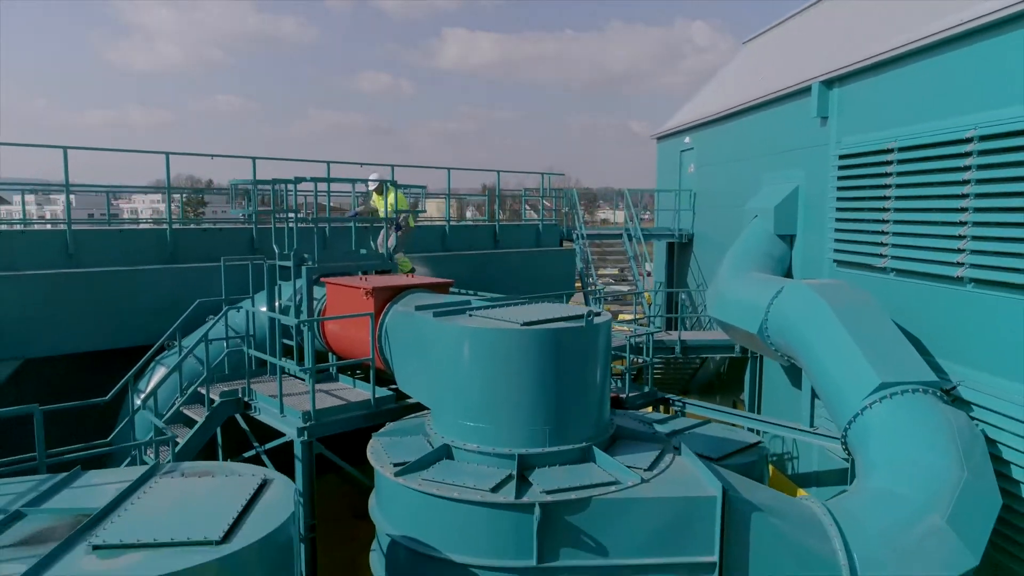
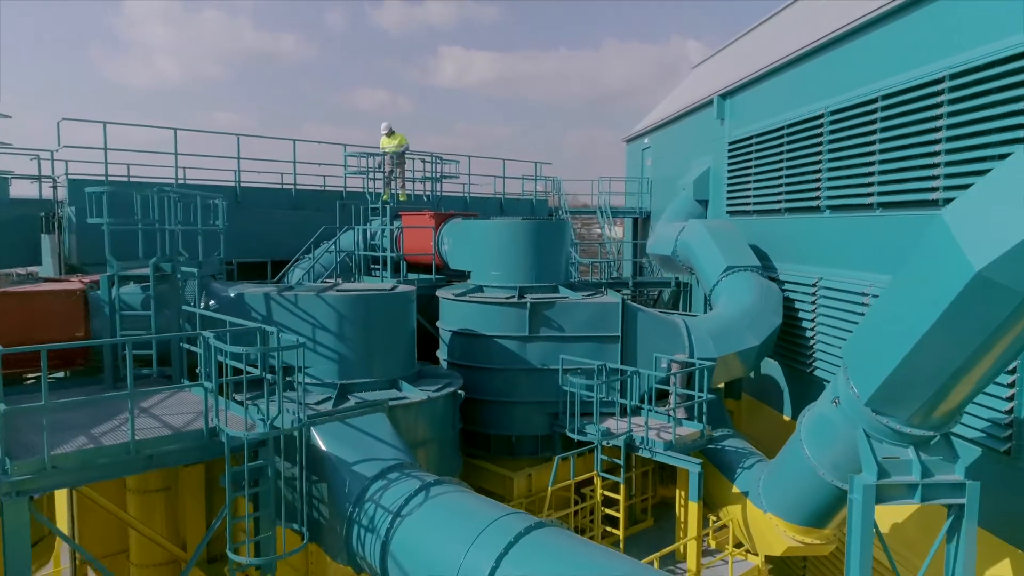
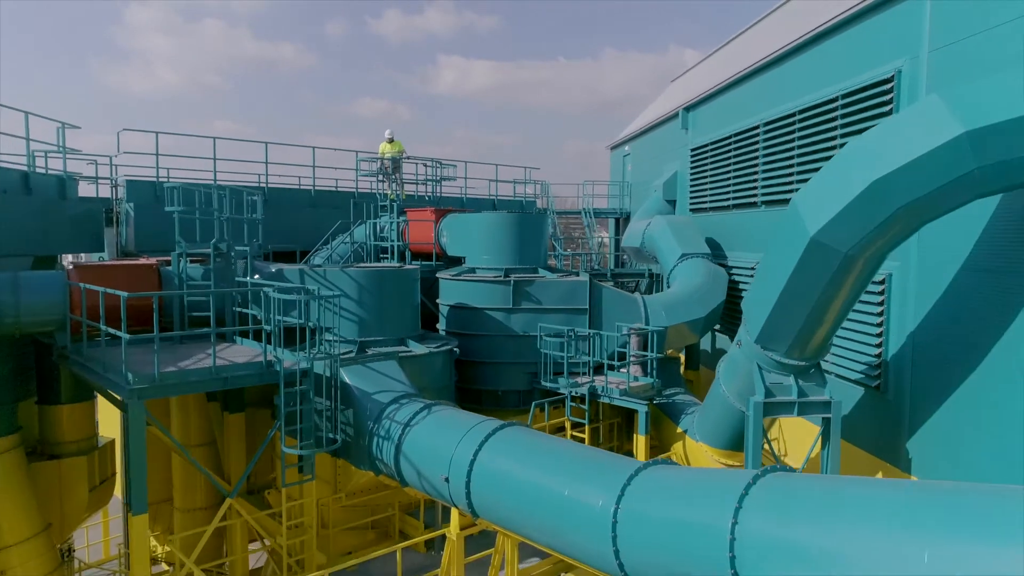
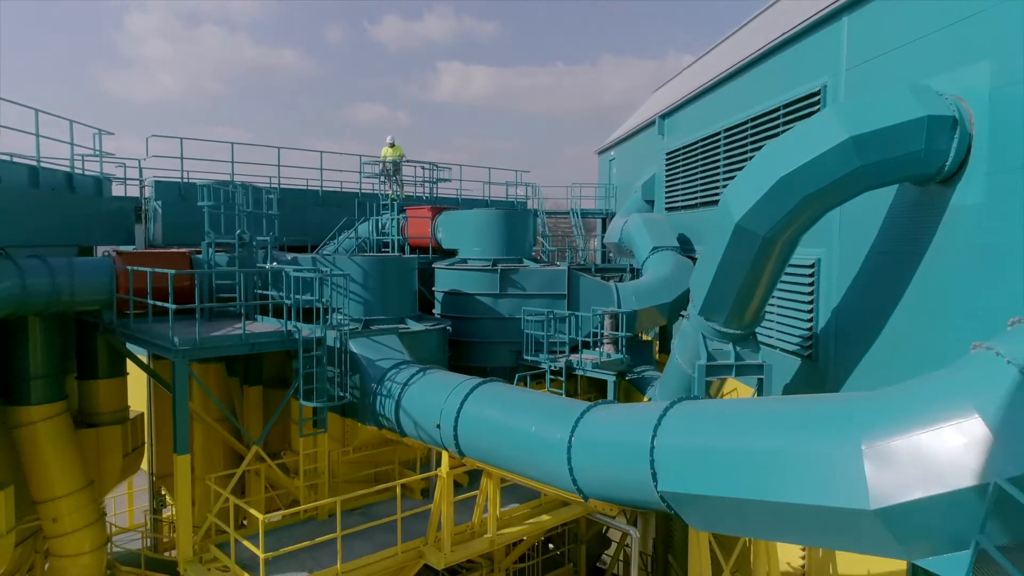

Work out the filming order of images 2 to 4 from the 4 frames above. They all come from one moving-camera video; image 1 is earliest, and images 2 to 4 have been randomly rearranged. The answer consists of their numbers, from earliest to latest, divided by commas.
2, 3, 4
